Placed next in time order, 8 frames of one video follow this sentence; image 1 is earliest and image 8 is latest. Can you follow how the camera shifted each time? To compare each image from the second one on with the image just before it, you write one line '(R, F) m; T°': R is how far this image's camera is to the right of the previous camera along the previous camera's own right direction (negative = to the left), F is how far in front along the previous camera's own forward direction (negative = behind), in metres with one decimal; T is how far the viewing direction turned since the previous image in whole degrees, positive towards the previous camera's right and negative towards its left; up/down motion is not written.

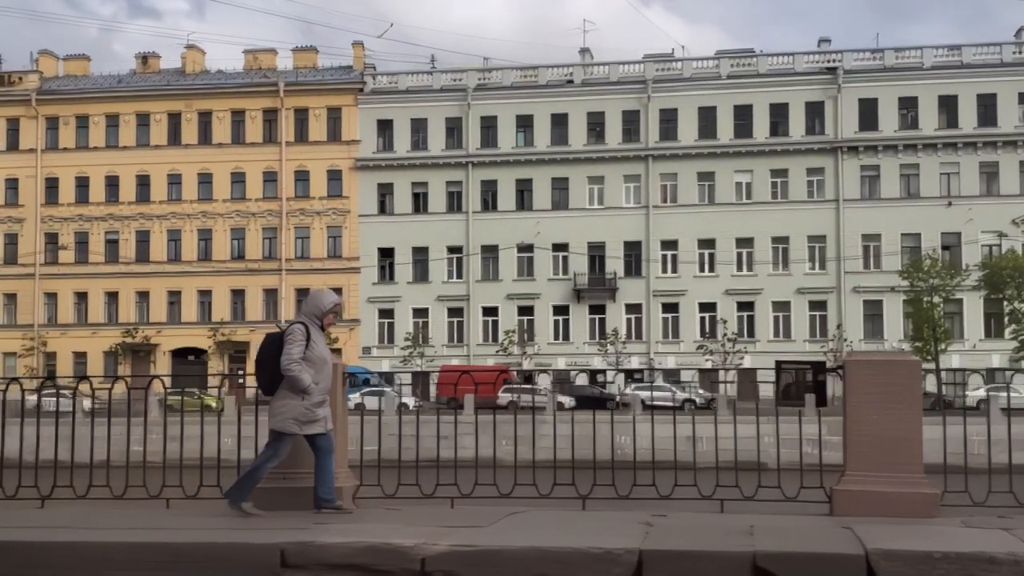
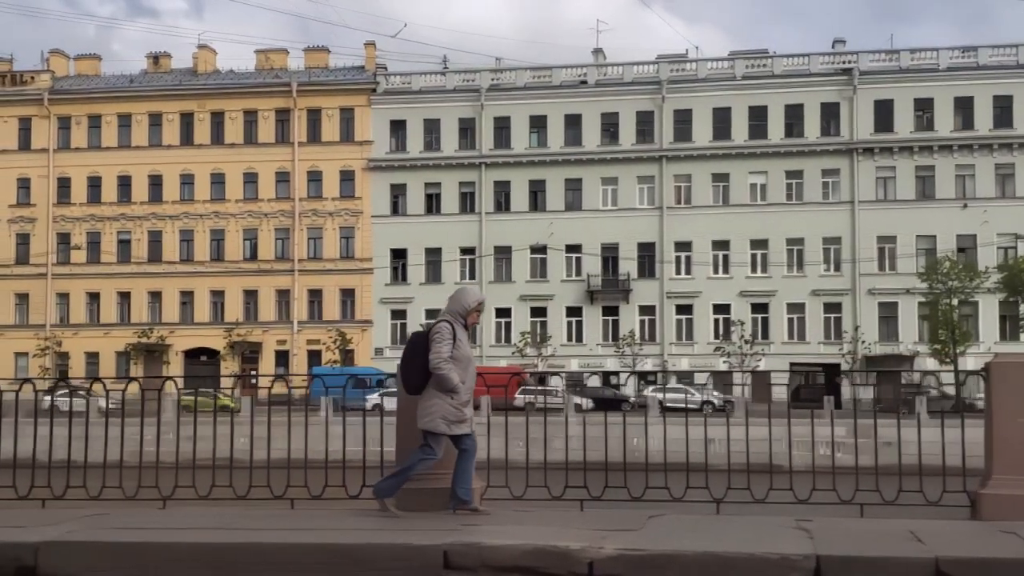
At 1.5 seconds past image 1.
(-0.6, +0.1) m; 0°
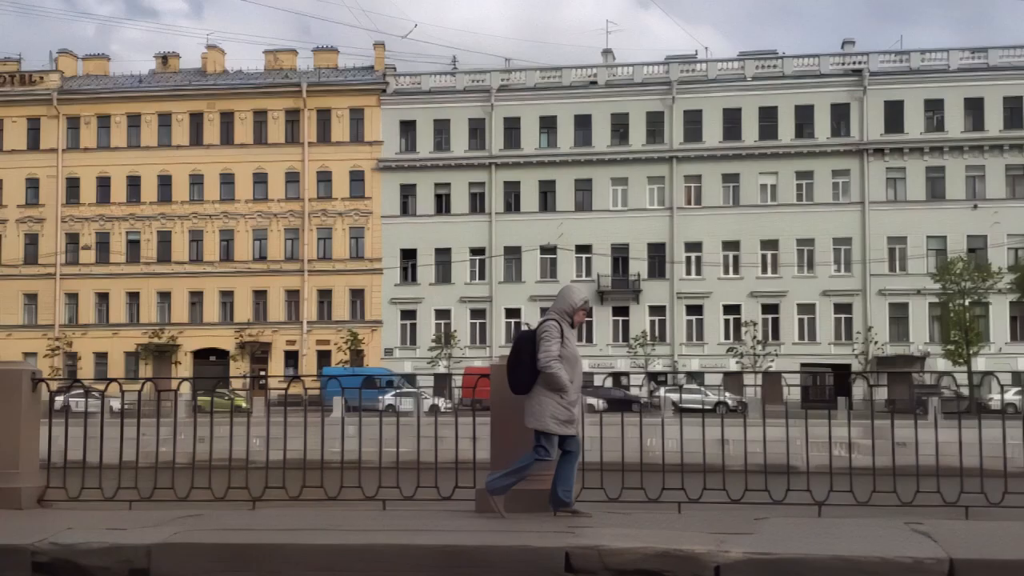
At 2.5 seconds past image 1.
(-0.4, 0.0) m; 0°
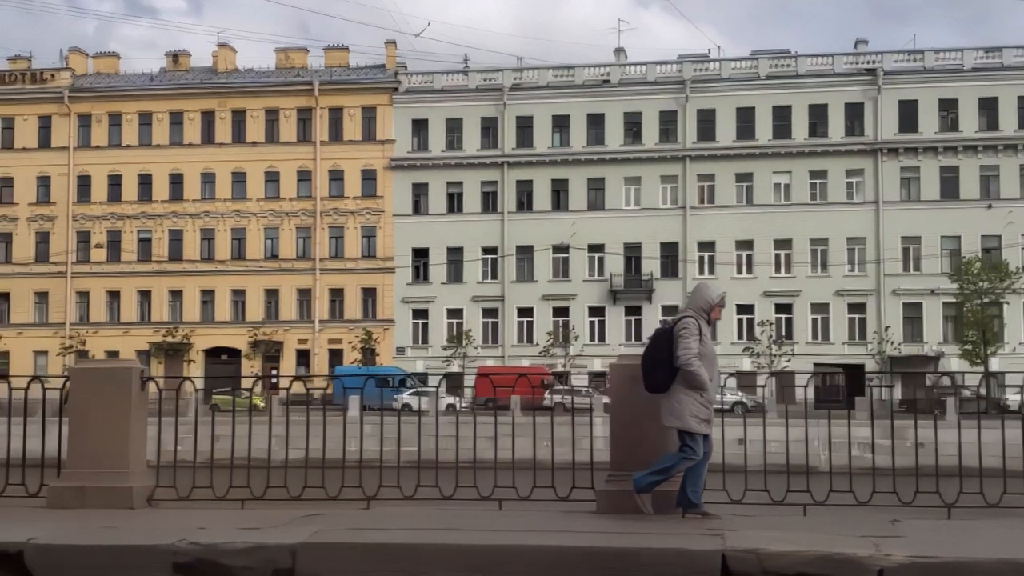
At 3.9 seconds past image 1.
(-0.5, +0.1) m; 0°
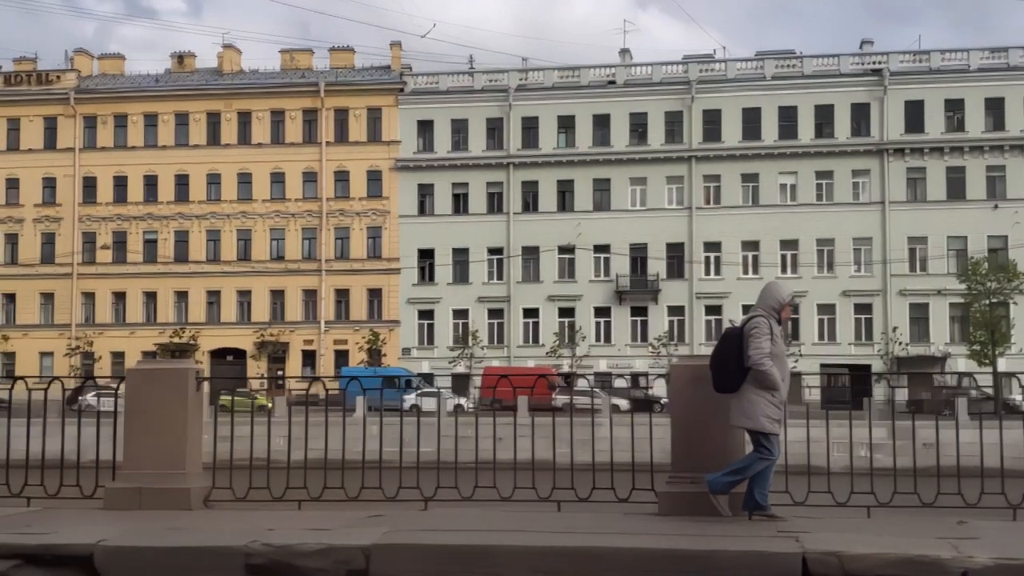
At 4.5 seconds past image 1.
(-0.3, 0.0) m; 0°
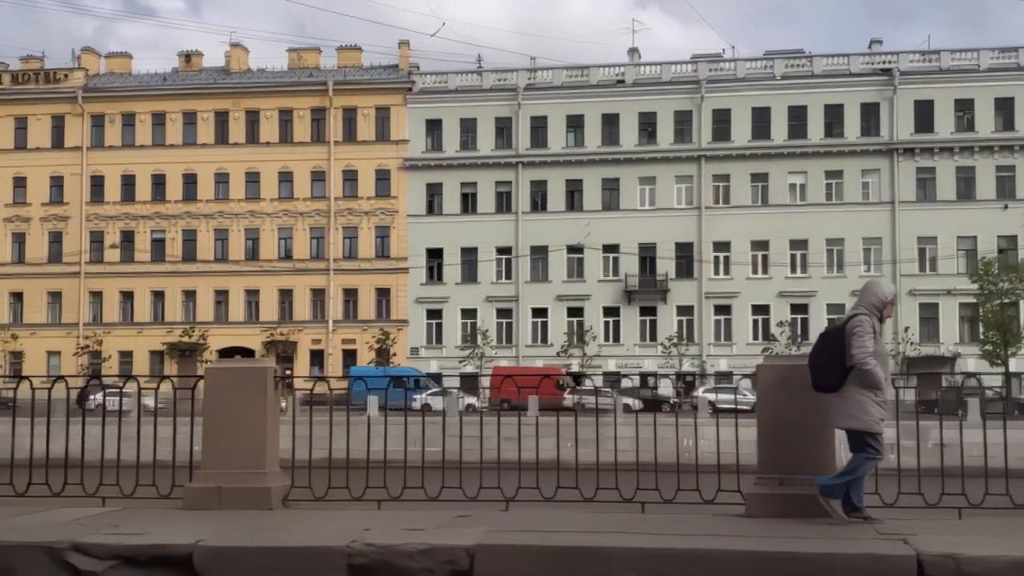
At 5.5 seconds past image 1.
(-0.4, +0.1) m; 0°
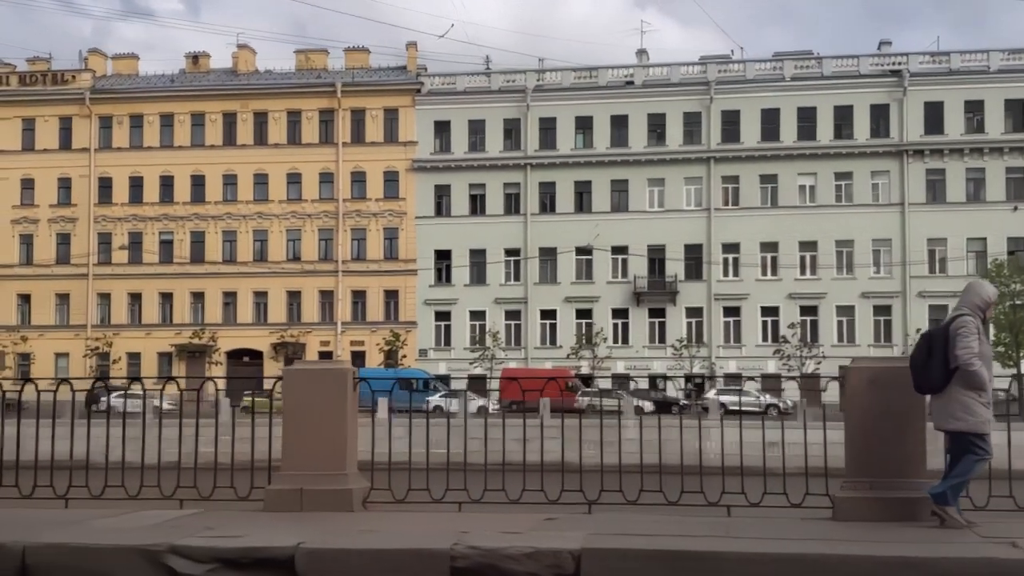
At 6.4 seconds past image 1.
(-0.4, +0.1) m; 0°
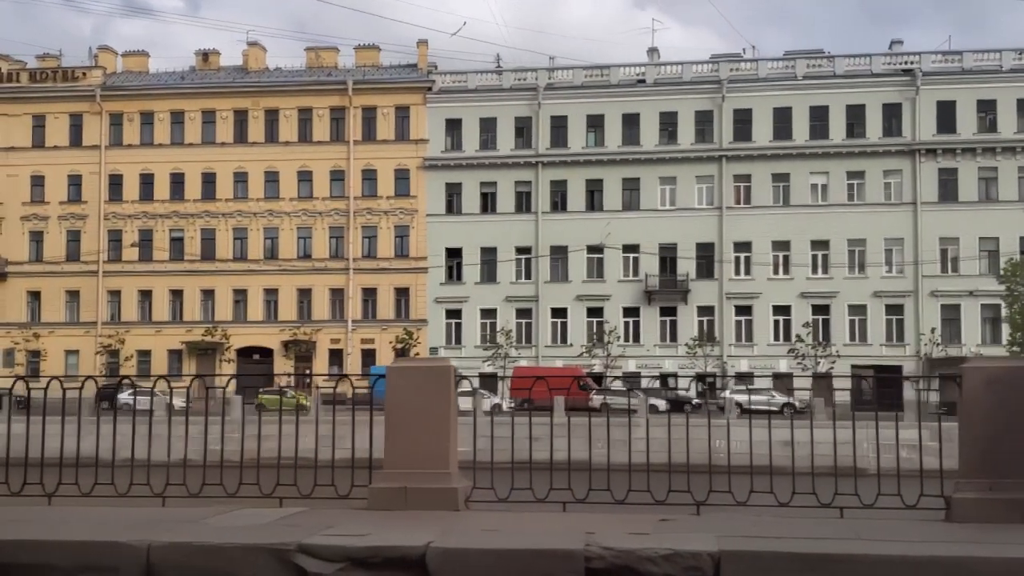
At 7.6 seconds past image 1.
(-0.5, +0.1) m; 0°
